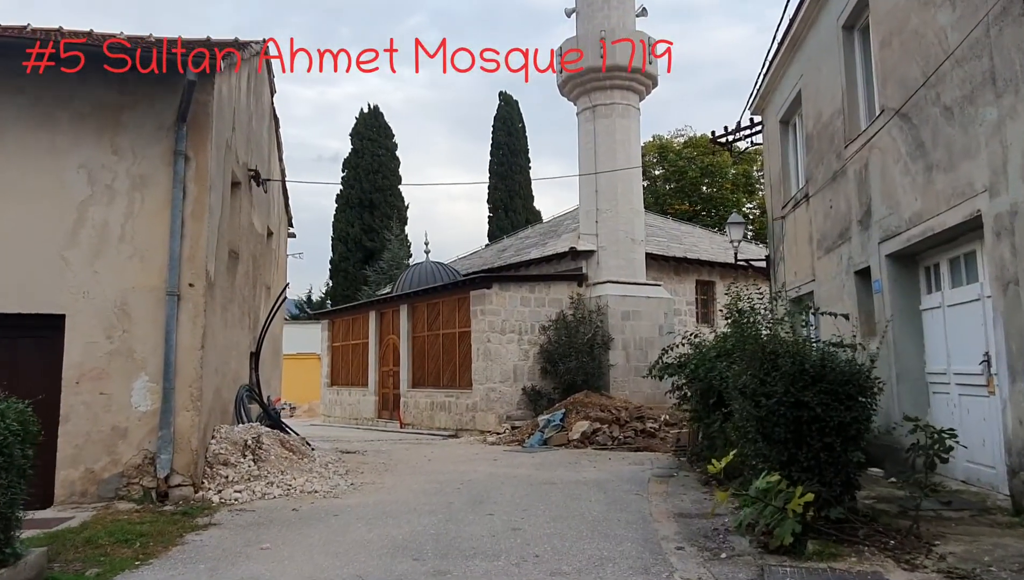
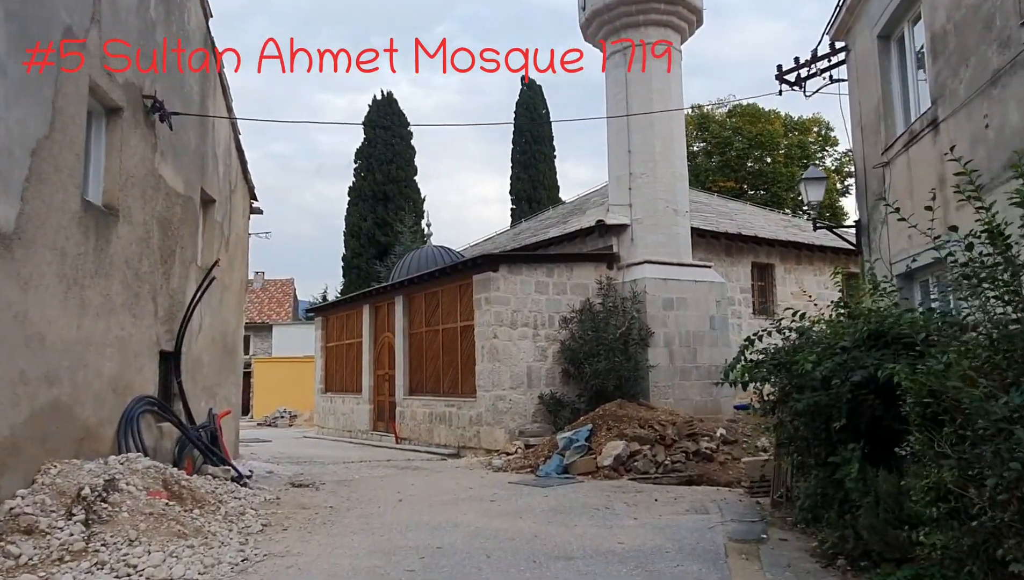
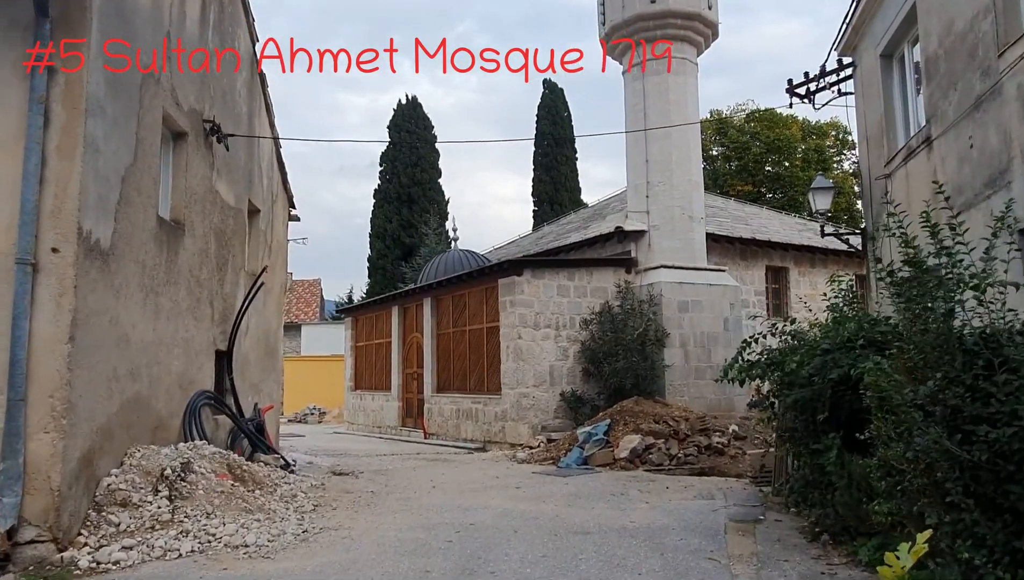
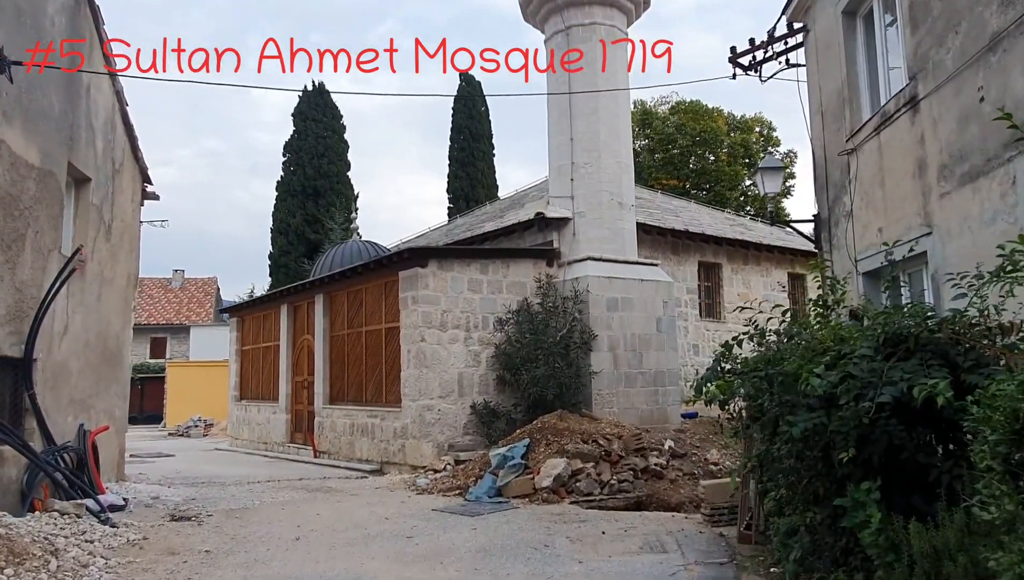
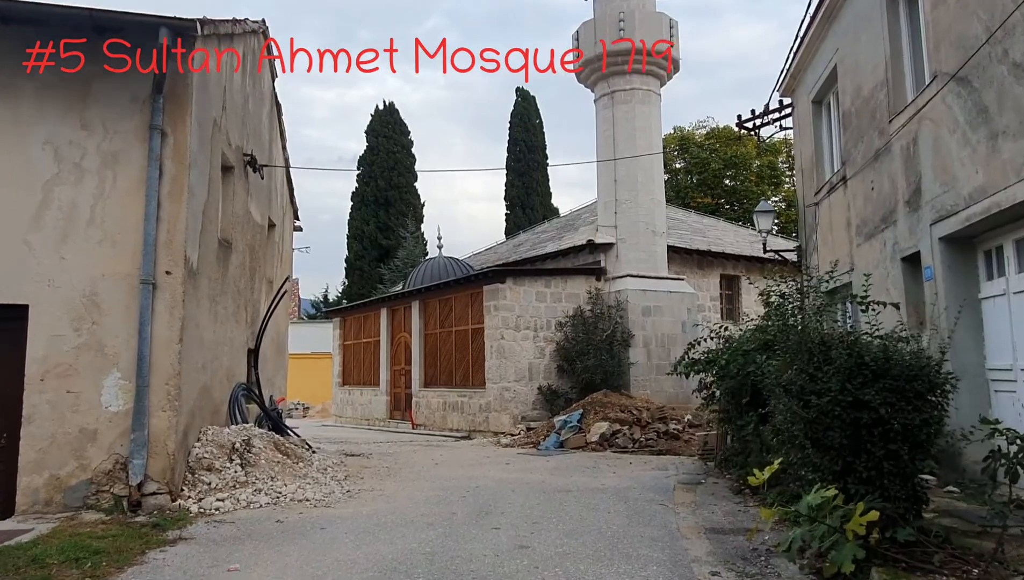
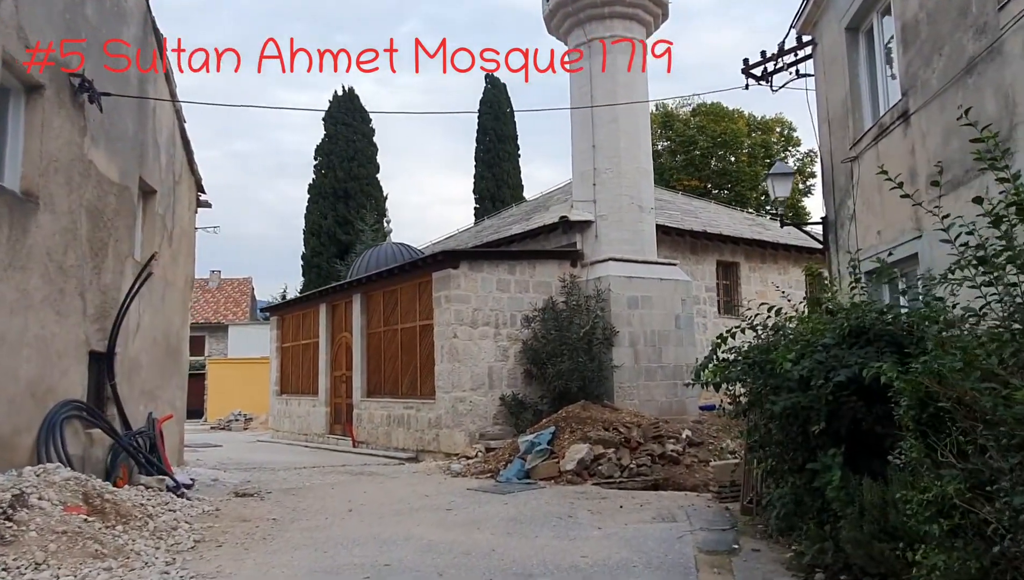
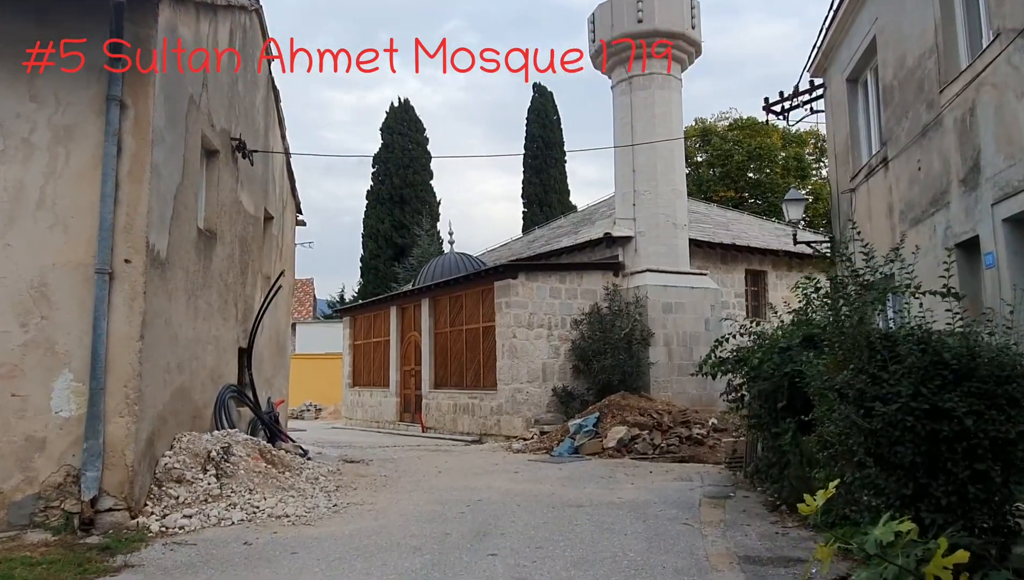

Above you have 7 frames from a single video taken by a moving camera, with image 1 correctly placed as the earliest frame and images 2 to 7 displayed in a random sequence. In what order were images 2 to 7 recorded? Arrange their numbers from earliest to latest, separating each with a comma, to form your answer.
5, 7, 3, 2, 6, 4
